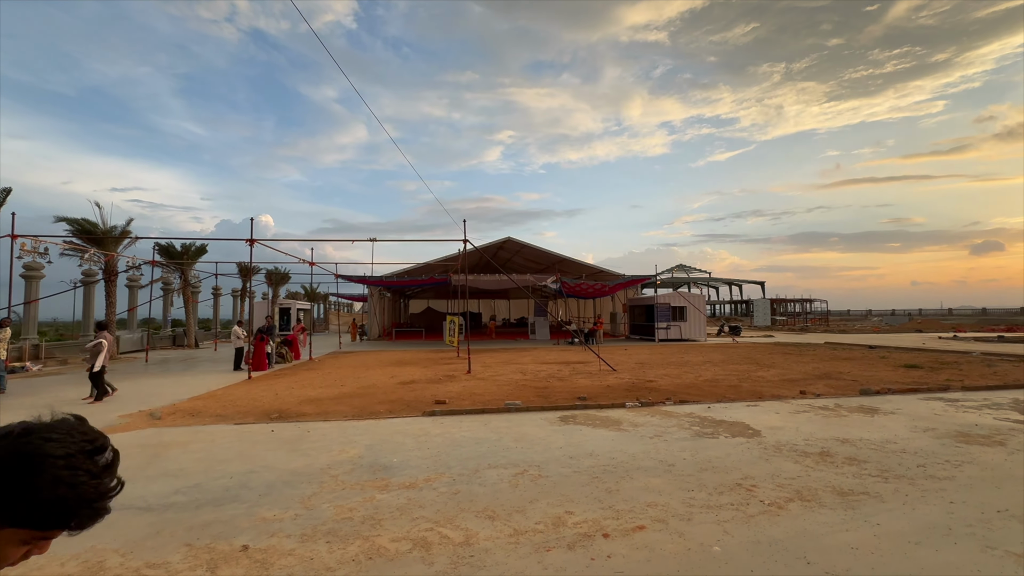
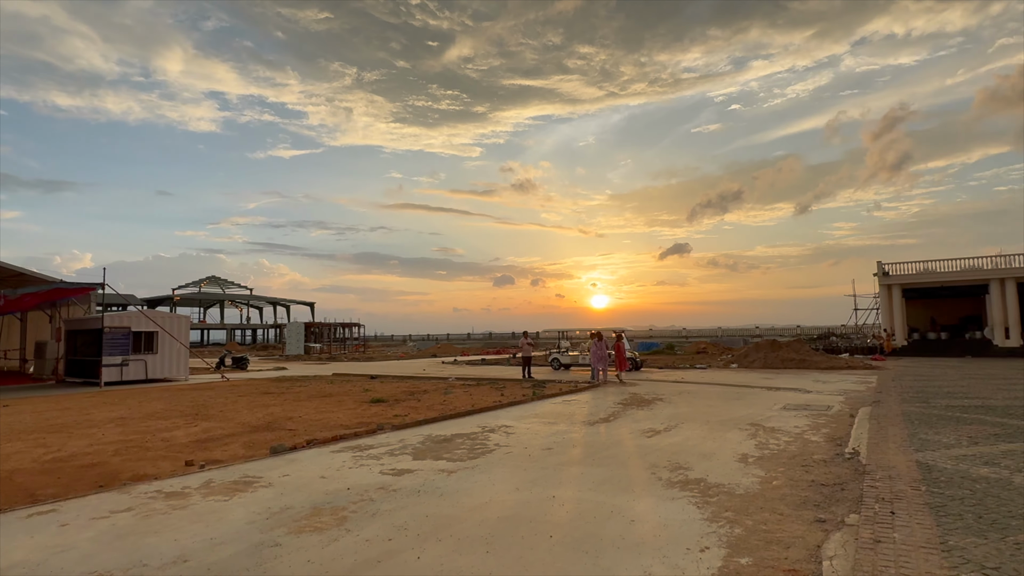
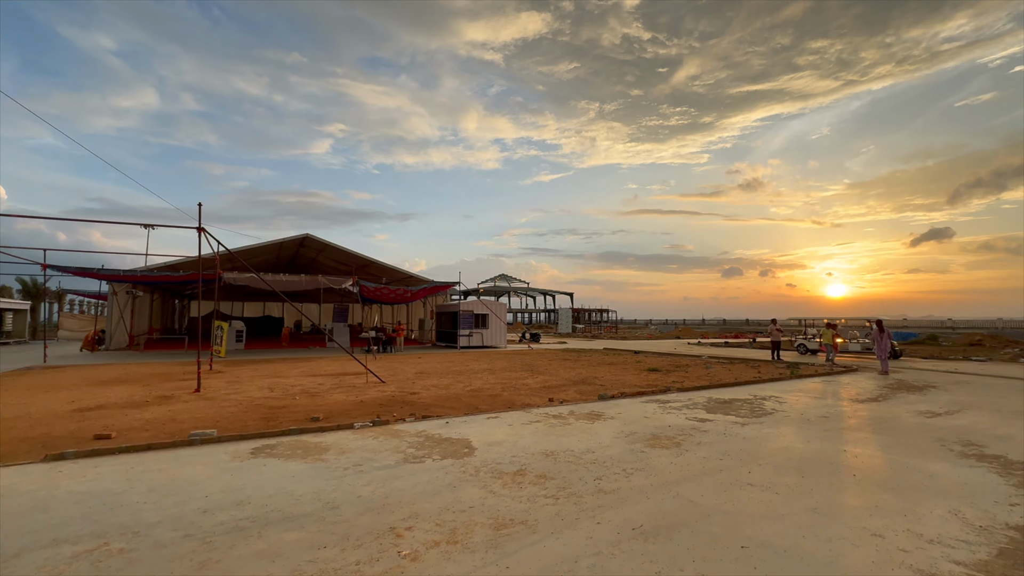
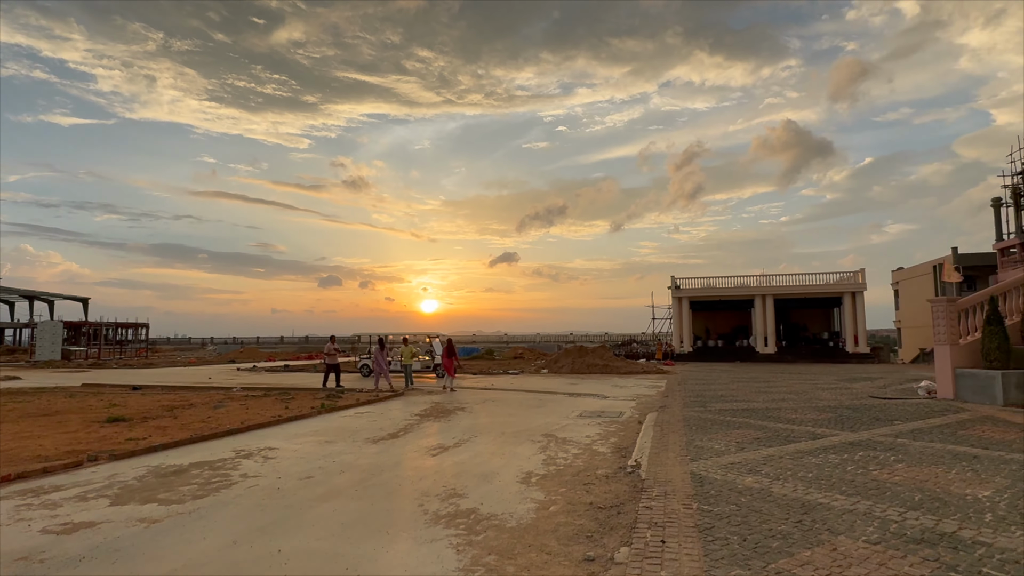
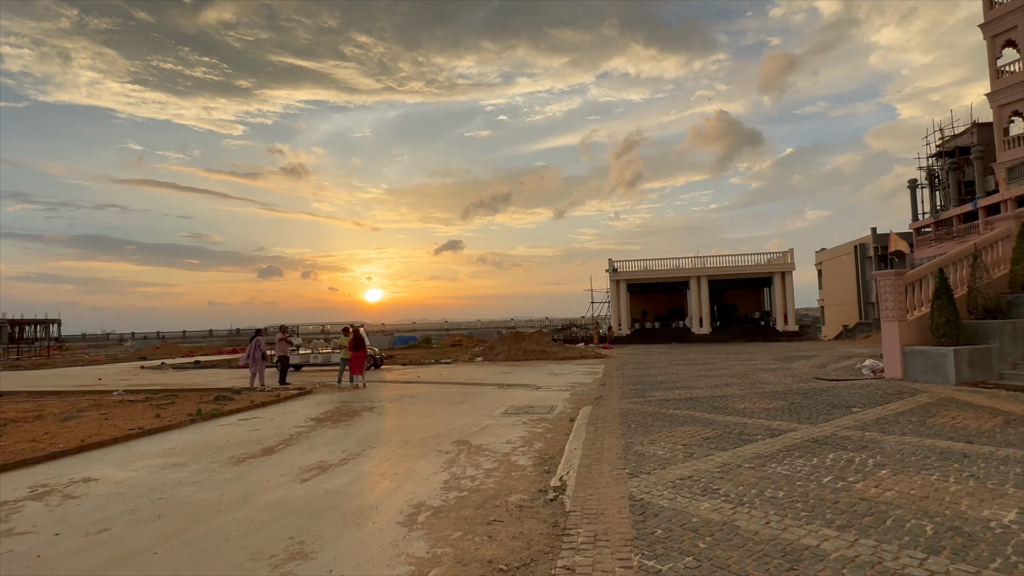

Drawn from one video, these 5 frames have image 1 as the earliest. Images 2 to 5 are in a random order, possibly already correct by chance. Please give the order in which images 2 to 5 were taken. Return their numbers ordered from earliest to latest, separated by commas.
3, 2, 4, 5
